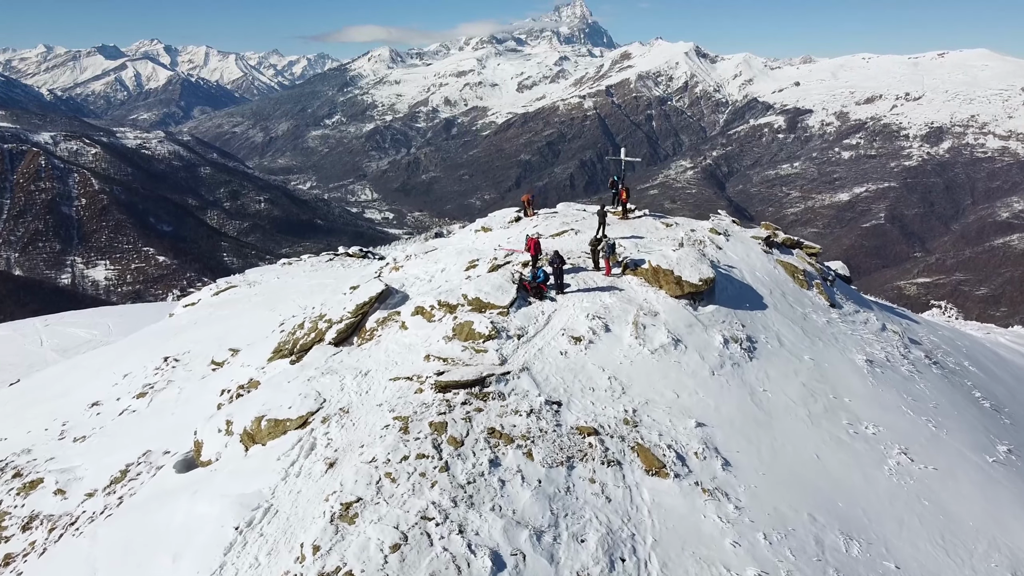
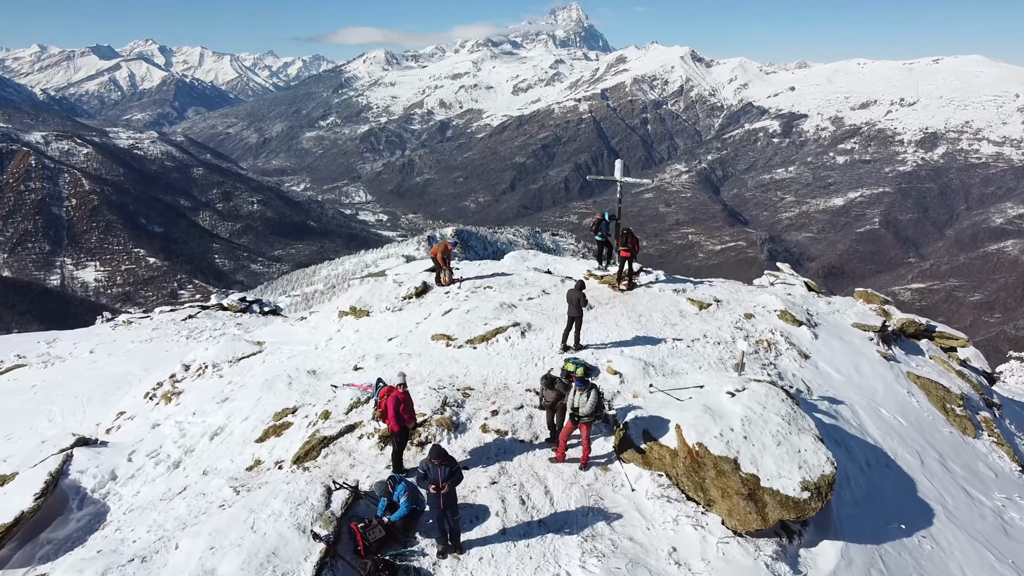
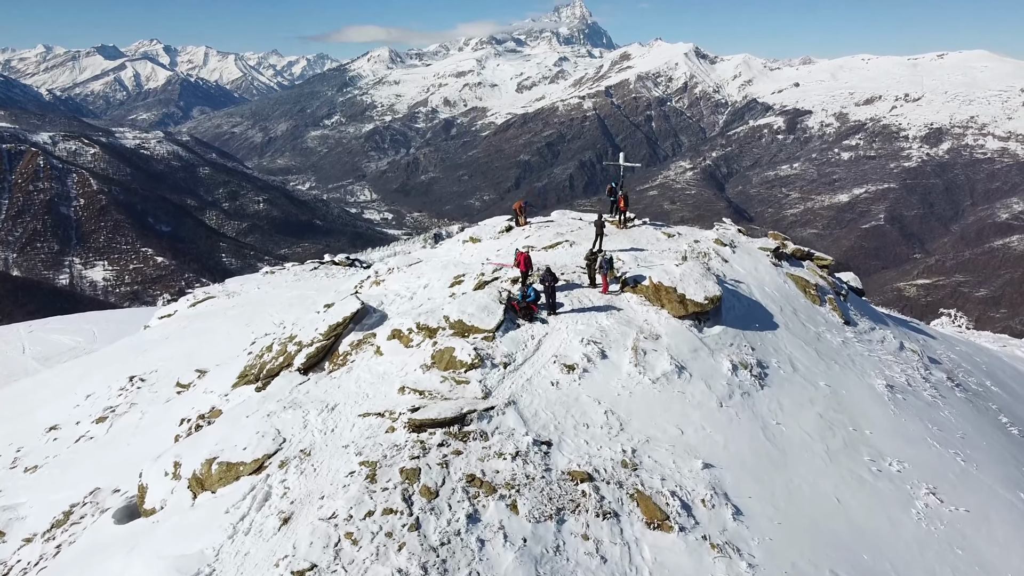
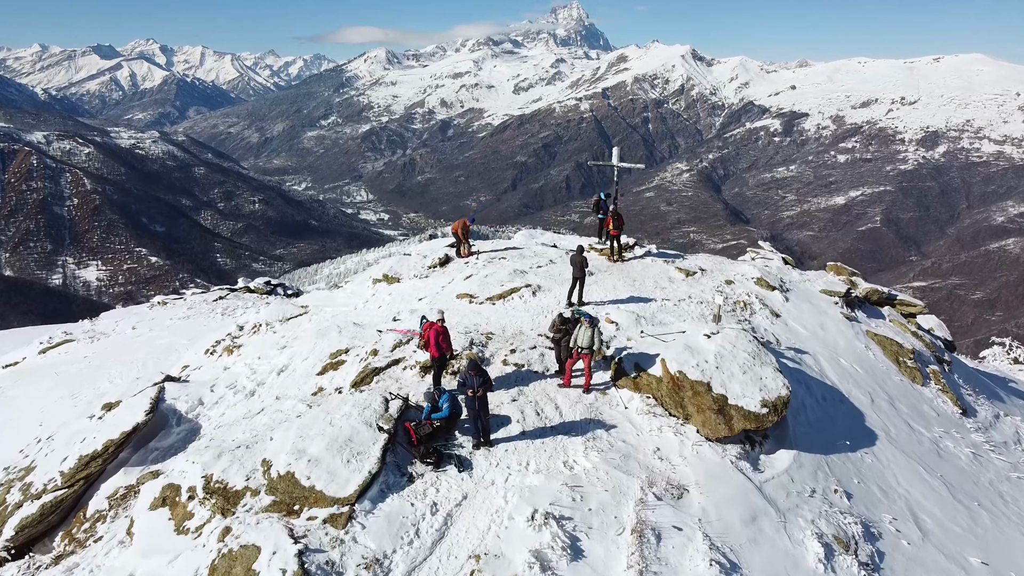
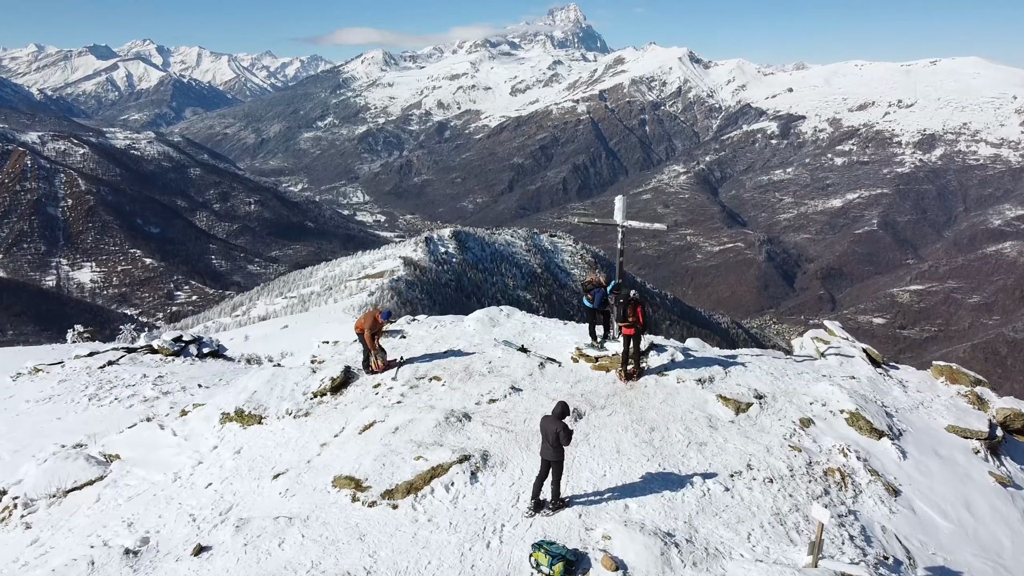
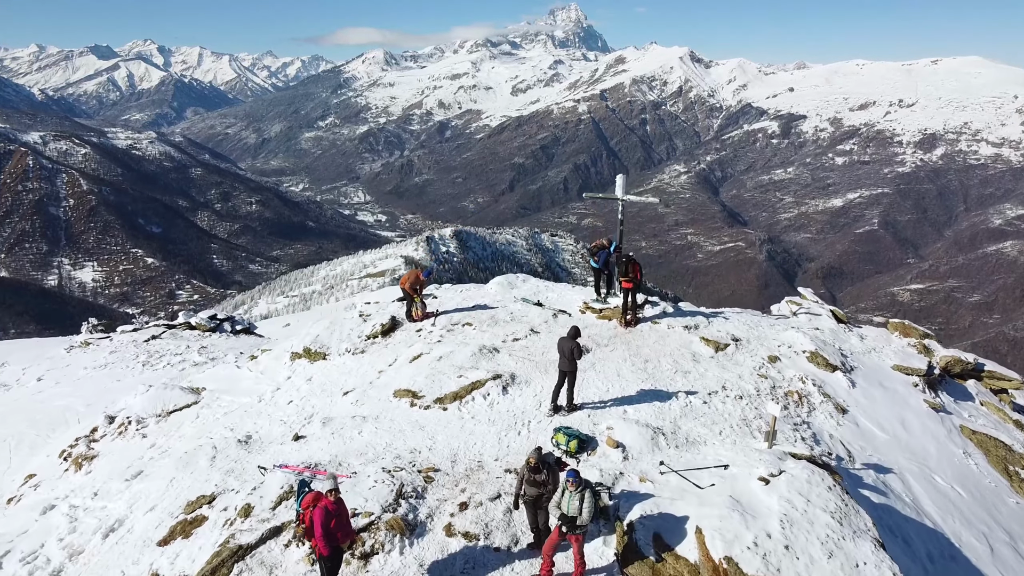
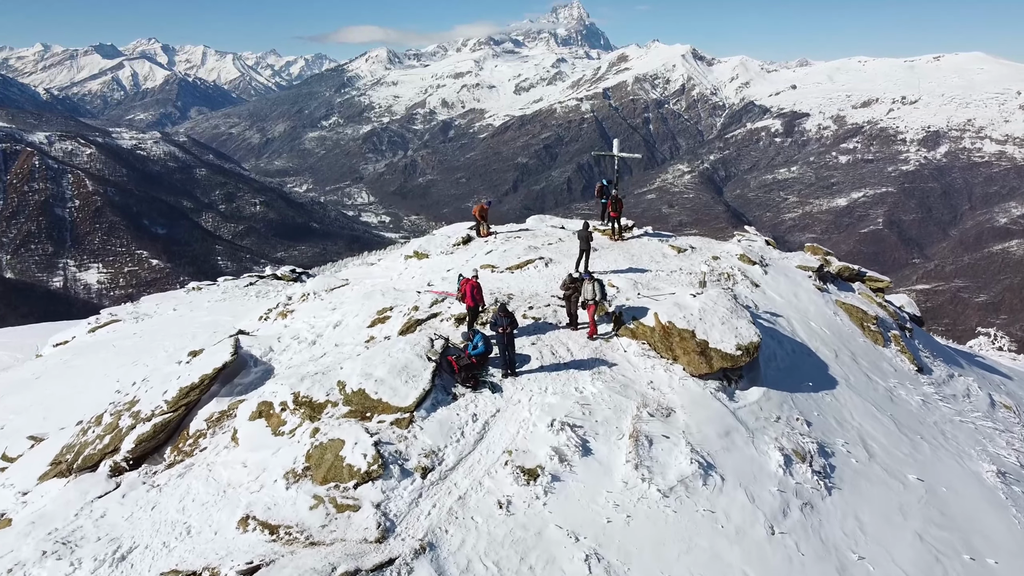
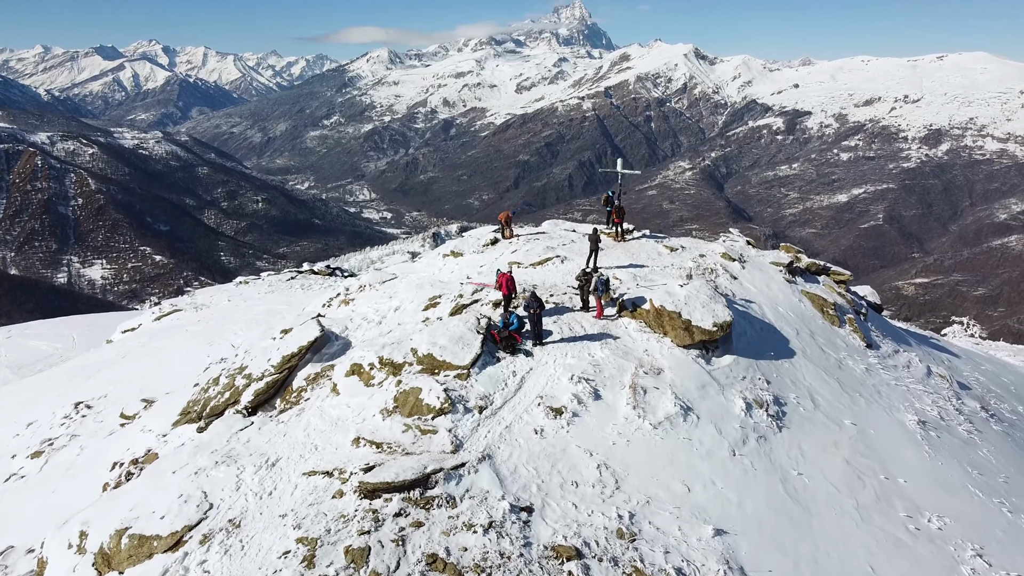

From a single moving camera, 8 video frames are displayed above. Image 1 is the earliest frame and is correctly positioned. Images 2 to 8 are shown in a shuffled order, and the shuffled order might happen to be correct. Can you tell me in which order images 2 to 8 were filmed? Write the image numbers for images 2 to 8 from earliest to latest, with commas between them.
3, 8, 7, 4, 2, 6, 5
